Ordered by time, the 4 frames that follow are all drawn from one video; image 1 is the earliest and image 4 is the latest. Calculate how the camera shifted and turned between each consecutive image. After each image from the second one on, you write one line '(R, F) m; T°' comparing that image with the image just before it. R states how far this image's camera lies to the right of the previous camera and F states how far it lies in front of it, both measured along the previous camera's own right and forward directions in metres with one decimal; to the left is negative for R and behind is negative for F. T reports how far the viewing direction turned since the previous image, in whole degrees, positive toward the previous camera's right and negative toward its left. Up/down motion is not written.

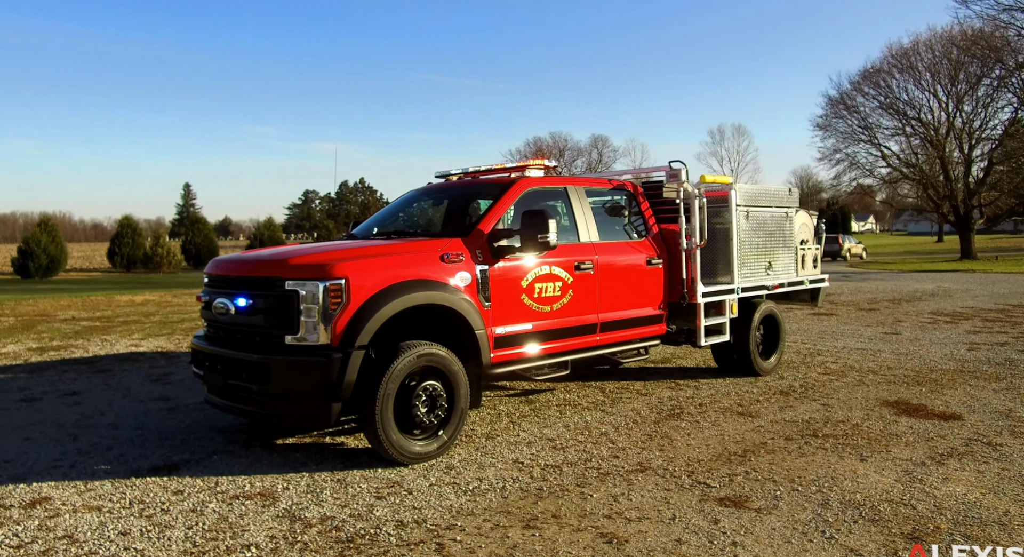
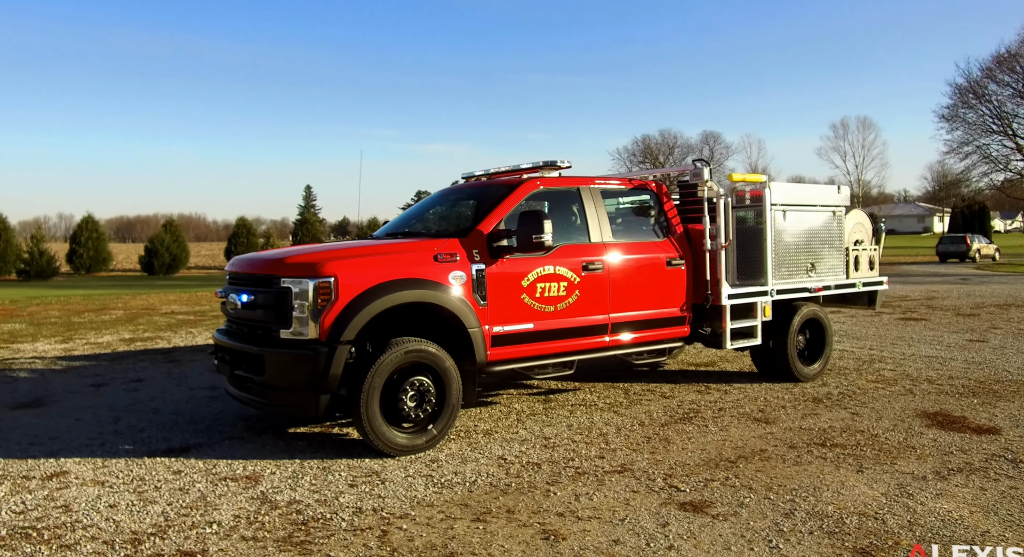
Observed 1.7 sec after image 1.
(+0.8, 0.0) m; -7°
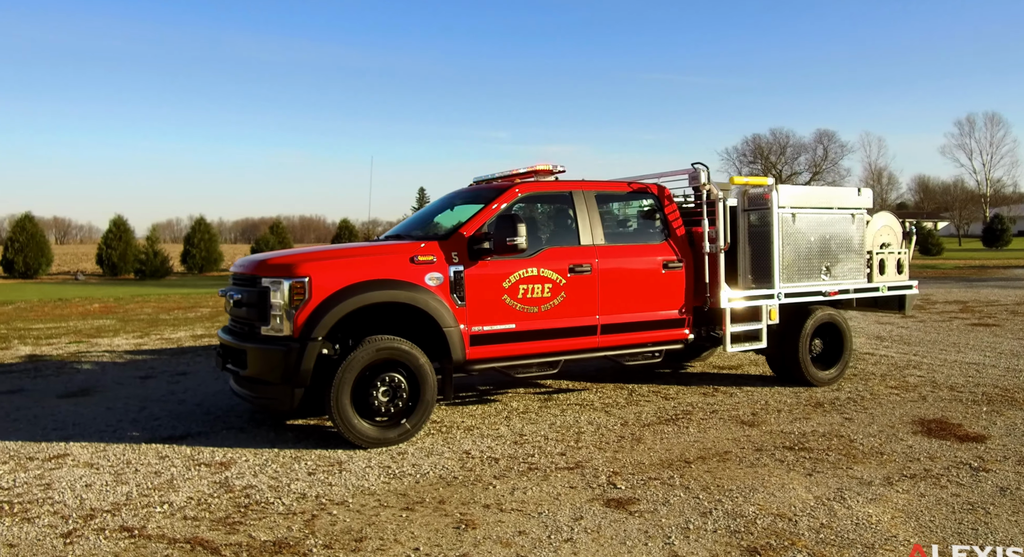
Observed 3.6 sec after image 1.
(+0.9, -0.1) m; -7°
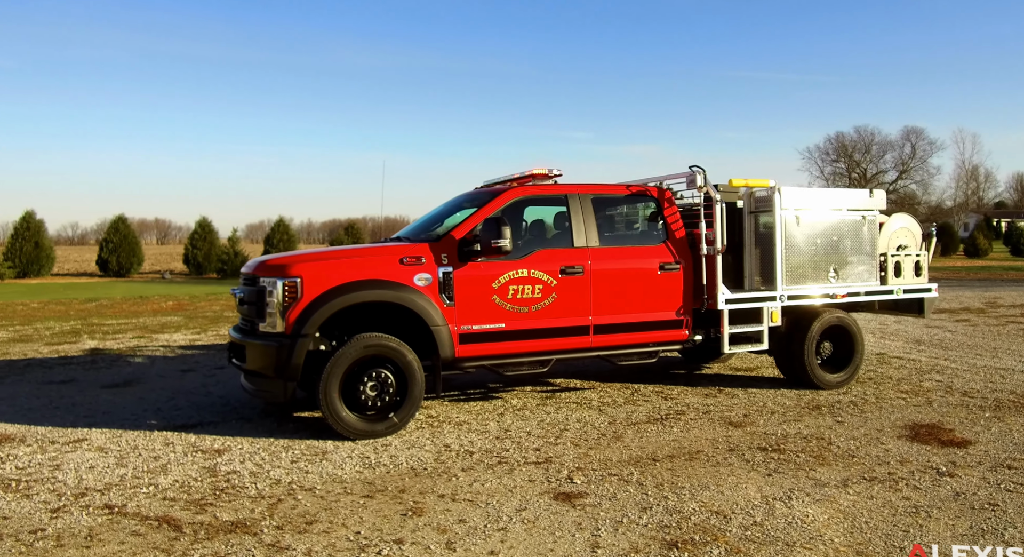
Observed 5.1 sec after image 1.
(+0.7, -0.2) m; -5°
